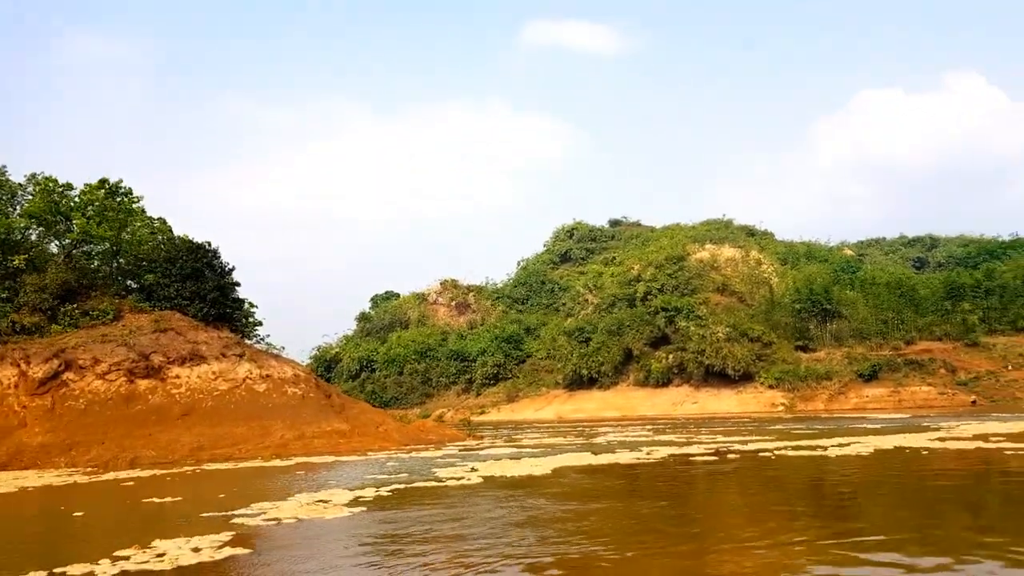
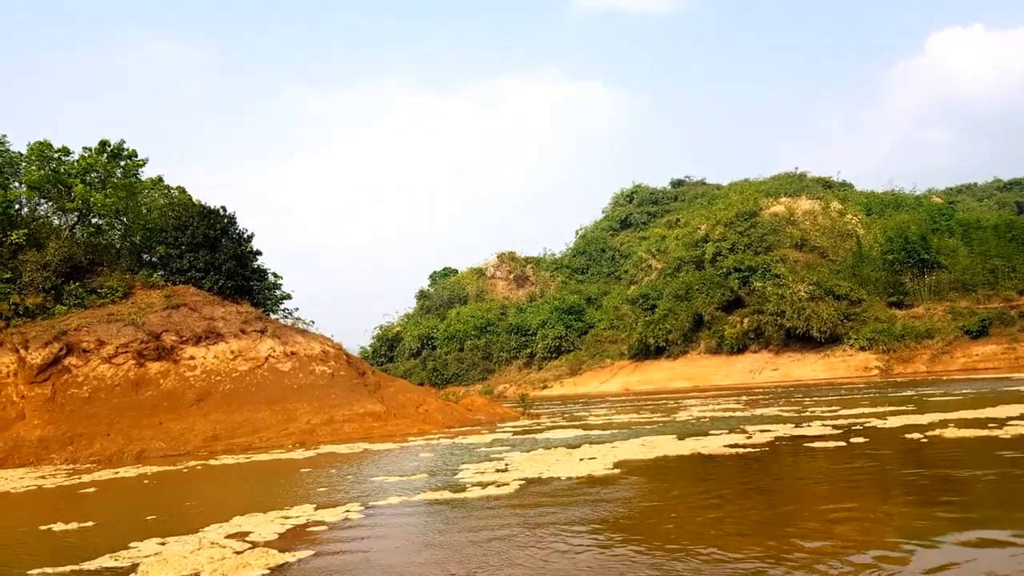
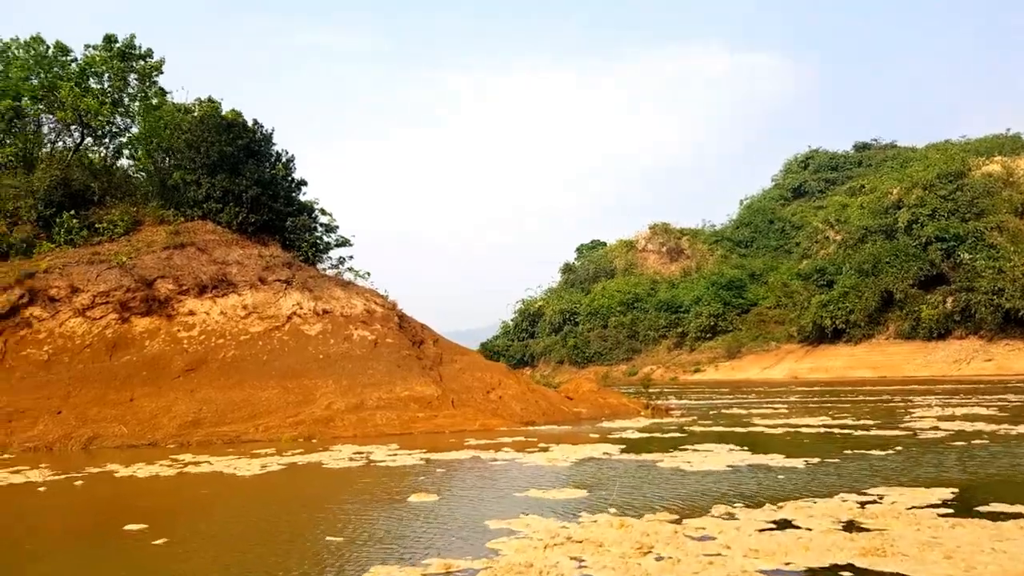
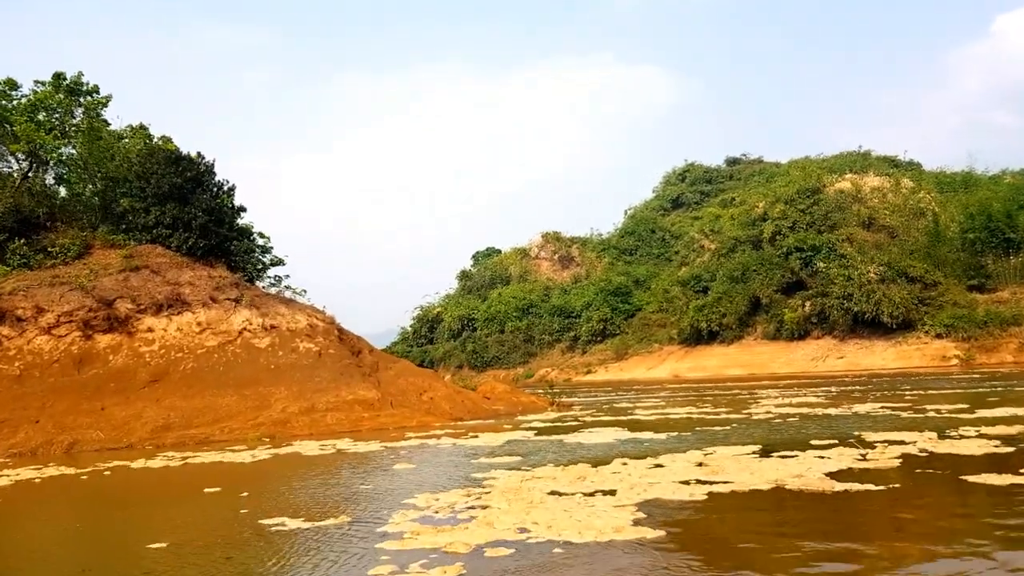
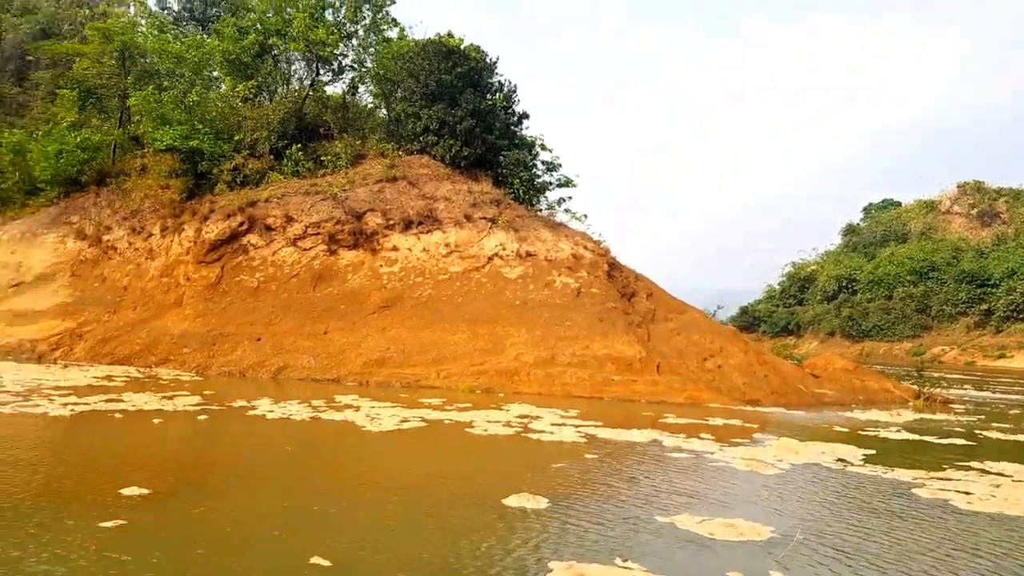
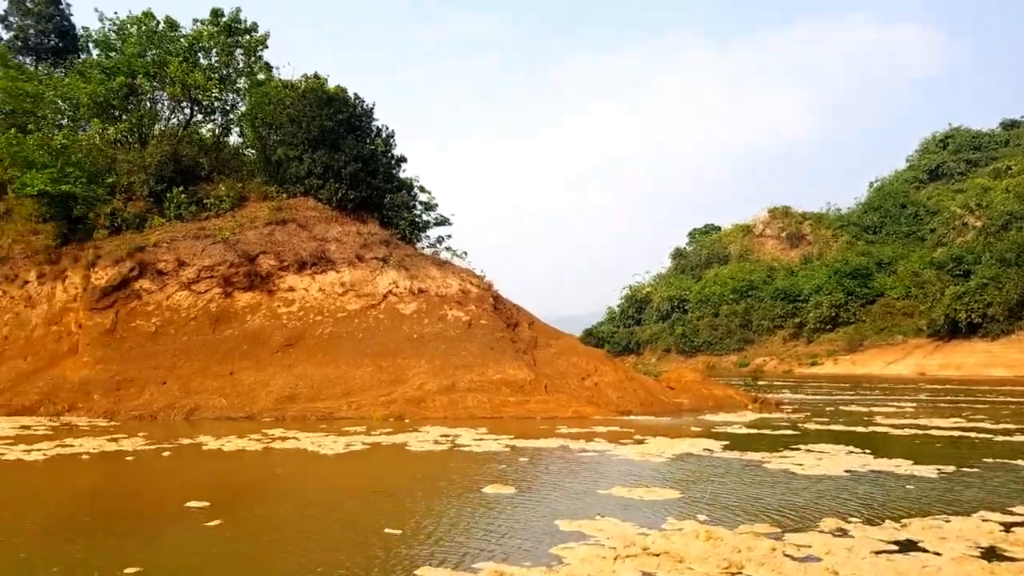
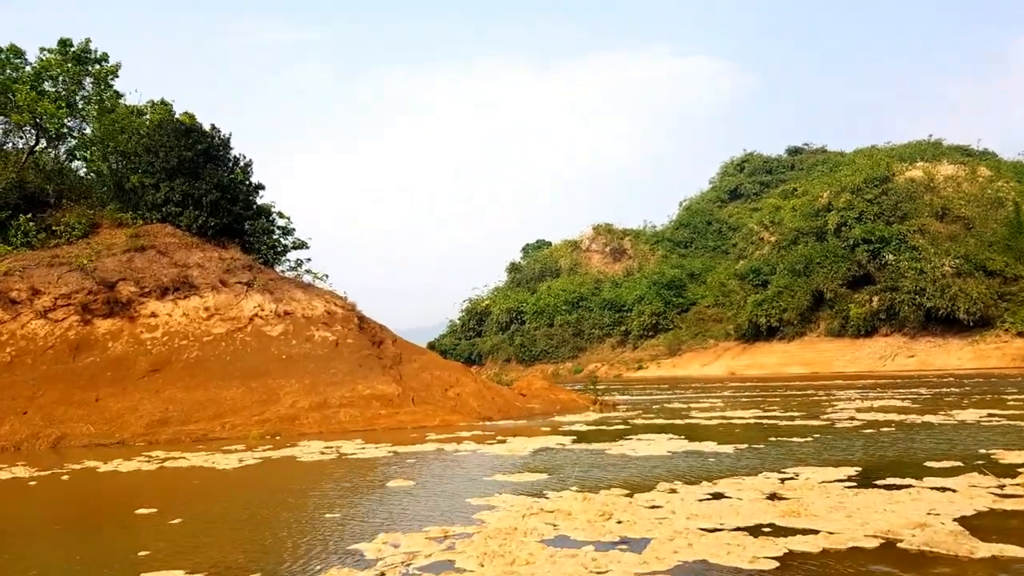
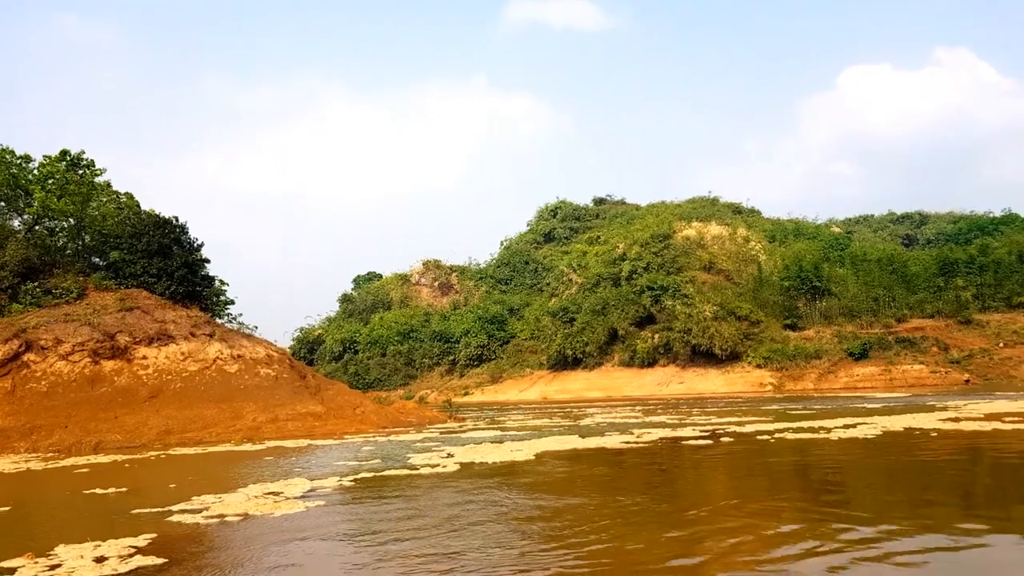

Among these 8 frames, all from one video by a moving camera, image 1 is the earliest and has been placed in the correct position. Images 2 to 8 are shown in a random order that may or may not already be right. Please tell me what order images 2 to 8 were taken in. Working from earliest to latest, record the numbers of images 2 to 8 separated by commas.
8, 2, 4, 7, 3, 6, 5
